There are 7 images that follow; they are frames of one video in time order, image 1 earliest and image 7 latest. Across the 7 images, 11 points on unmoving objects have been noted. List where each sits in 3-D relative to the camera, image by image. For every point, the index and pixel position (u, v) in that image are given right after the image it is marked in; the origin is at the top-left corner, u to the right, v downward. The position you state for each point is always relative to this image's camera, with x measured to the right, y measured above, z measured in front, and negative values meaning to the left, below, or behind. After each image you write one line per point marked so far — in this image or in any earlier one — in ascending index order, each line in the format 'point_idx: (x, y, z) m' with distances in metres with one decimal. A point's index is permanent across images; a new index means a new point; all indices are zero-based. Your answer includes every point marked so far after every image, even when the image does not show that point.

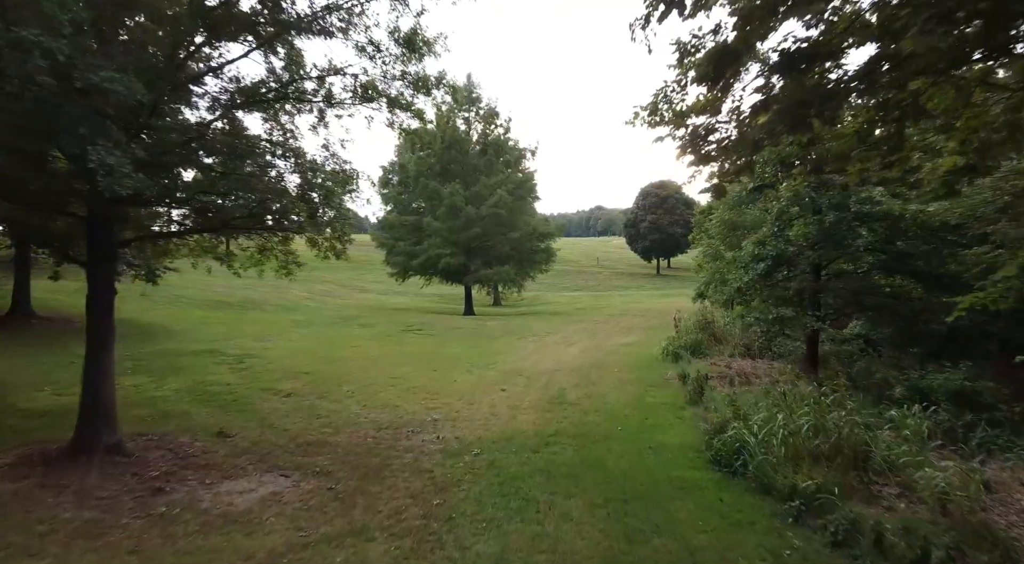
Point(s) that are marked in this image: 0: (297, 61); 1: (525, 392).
0: (-3.2, +3.3, +12.0) m
1: (+0.2, -2.1, +15.1) m
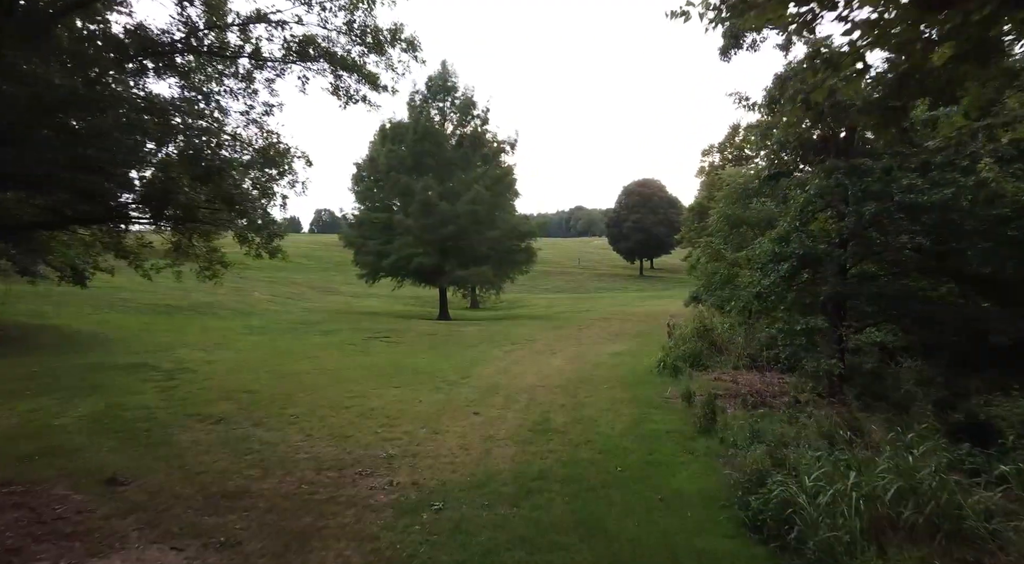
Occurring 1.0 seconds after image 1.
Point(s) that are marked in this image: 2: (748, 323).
0: (-3.6, +3.3, +9.6) m
1: (-0.2, -2.2, +12.7) m
2: (+5.4, -0.9, +18.1) m
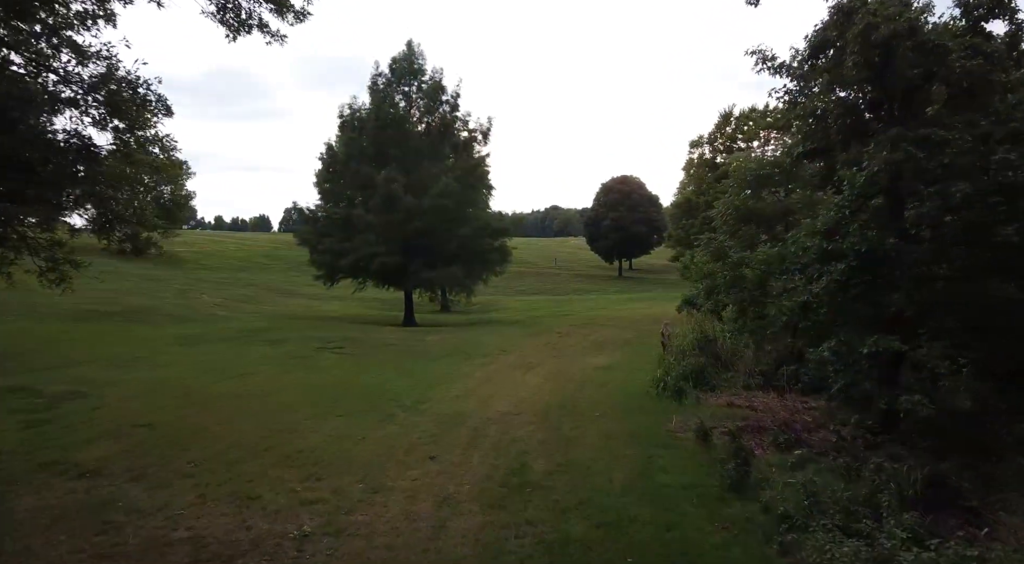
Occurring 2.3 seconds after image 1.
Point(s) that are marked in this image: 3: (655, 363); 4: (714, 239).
0: (-3.9, +3.2, +6.5) m
1: (-0.6, -2.2, +9.8) m
2: (+4.8, -1.0, +15.3) m
3: (+3.4, -1.9, +18.5) m
4: (+4.6, +1.0, +17.9) m
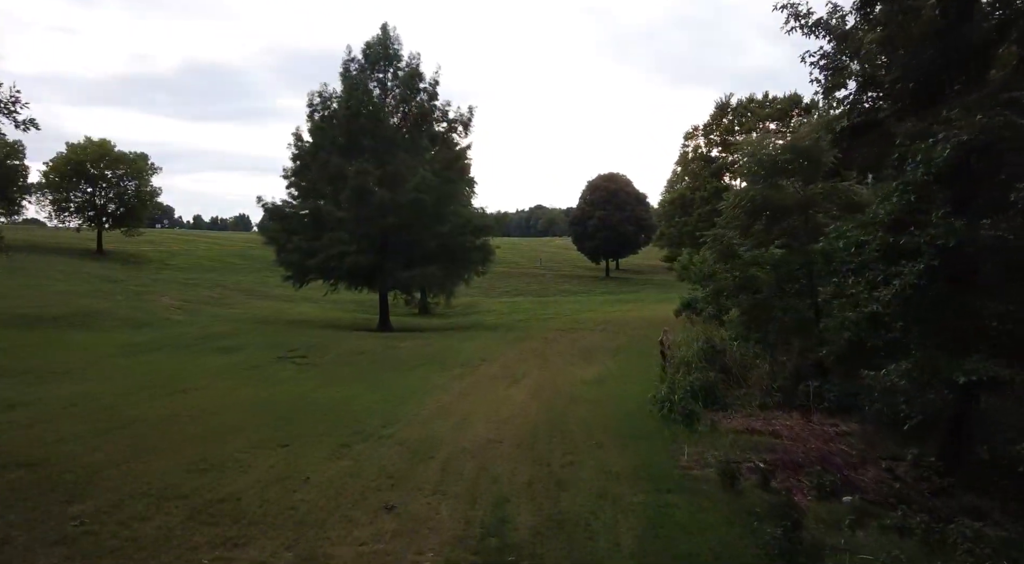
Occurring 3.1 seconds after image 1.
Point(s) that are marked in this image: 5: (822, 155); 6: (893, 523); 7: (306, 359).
0: (-4.0, +3.2, +4.4) m
1: (-0.8, -2.3, +7.7) m
2: (+4.5, -1.1, +13.3) m
3: (+3.0, -2.0, +16.5) m
4: (+4.2, +0.9, +15.9) m
5: (+5.3, +2.2, +13.6) m
6: (+3.3, -2.1, +6.9) m
7: (-4.9, -1.8, +18.9) m
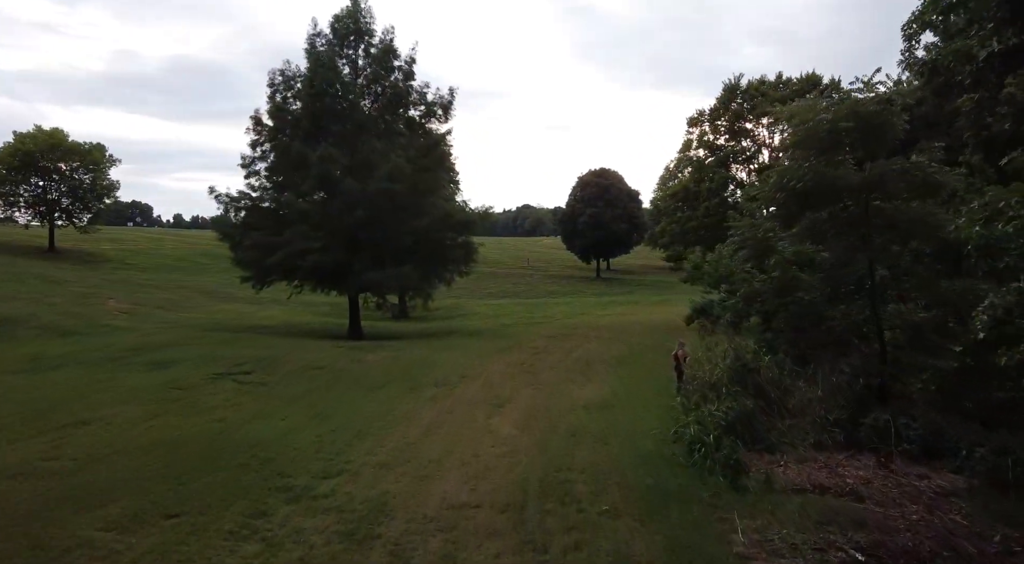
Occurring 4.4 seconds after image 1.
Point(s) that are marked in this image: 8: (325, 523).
0: (-4.1, +3.1, +1.3) m
1: (-0.9, -2.3, +4.7) m
2: (+4.2, -1.1, +10.4) m
3: (+2.7, -2.0, +13.5) m
4: (+3.9, +0.9, +12.9) m
5: (+5.1, +2.1, +10.7) m
6: (+3.2, -2.1, +4.0) m
7: (-5.2, -1.9, +15.8) m
8: (-1.8, -2.3, +7.4) m
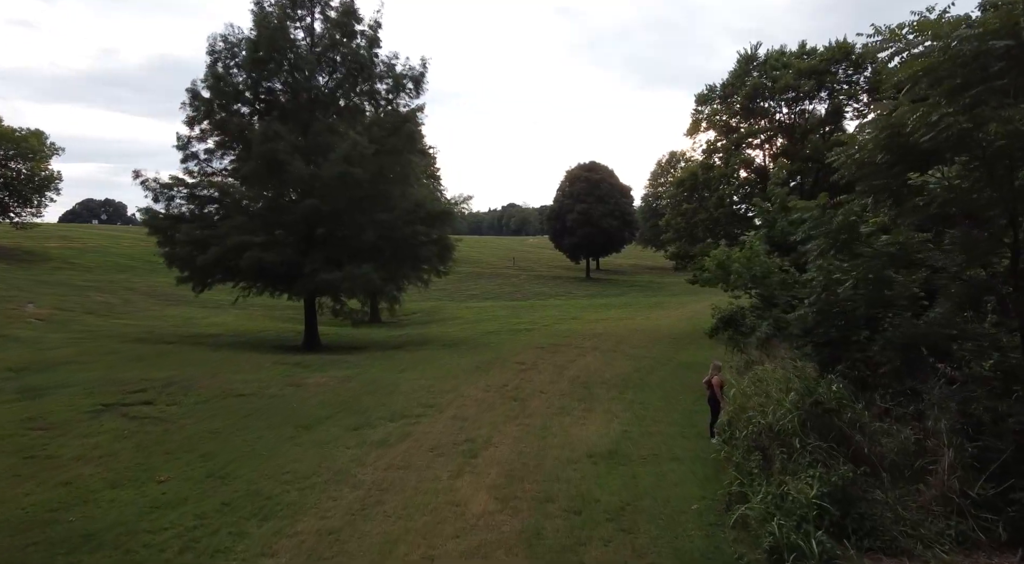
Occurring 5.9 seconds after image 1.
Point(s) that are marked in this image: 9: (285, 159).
0: (-4.2, +3.1, -2.5) m
1: (-1.0, -2.3, +1.0) m
2: (+4.0, -1.1, +6.8) m
3: (+2.4, -2.1, +9.9) m
4: (+3.6, +0.8, +9.3) m
5: (+4.9, +2.1, +7.1) m
6: (+3.1, -2.2, +0.3) m
7: (-5.5, -1.9, +12.0) m
8: (-1.9, -2.3, +3.7) m
9: (-5.6, +3.0, +19.6) m
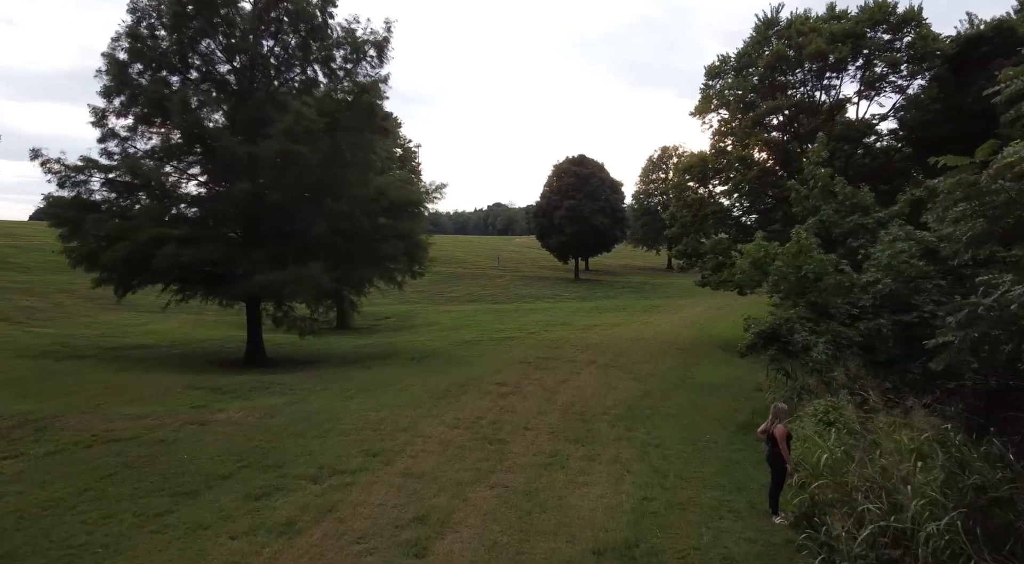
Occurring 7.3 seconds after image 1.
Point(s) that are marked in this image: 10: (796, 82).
0: (-4.2, +3.1, -6.0) m
1: (-1.1, -2.4, -2.5) m
2: (+3.8, -1.2, +3.4) m
3: (+2.1, -2.1, +6.5) m
4: (+3.4, +0.8, +6.0) m
5: (+4.6, +2.1, +3.7) m
6: (+3.0, -2.2, -3.0) m
7: (-5.8, -2.0, +8.5) m
8: (-2.1, -2.3, +0.3) m
9: (-6.0, +3.0, +16.1) m
10: (+6.9, +4.9, +19.3) m
